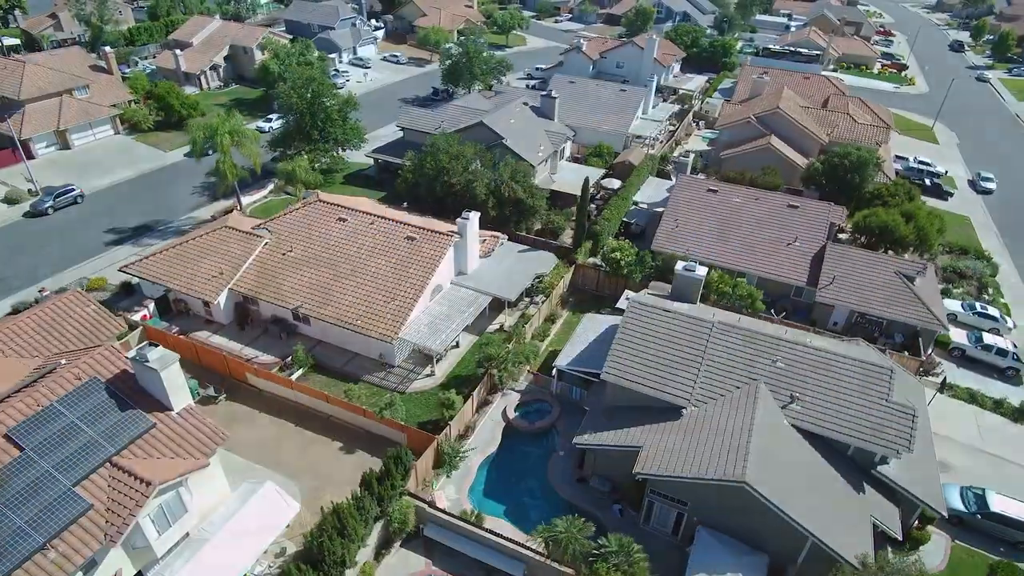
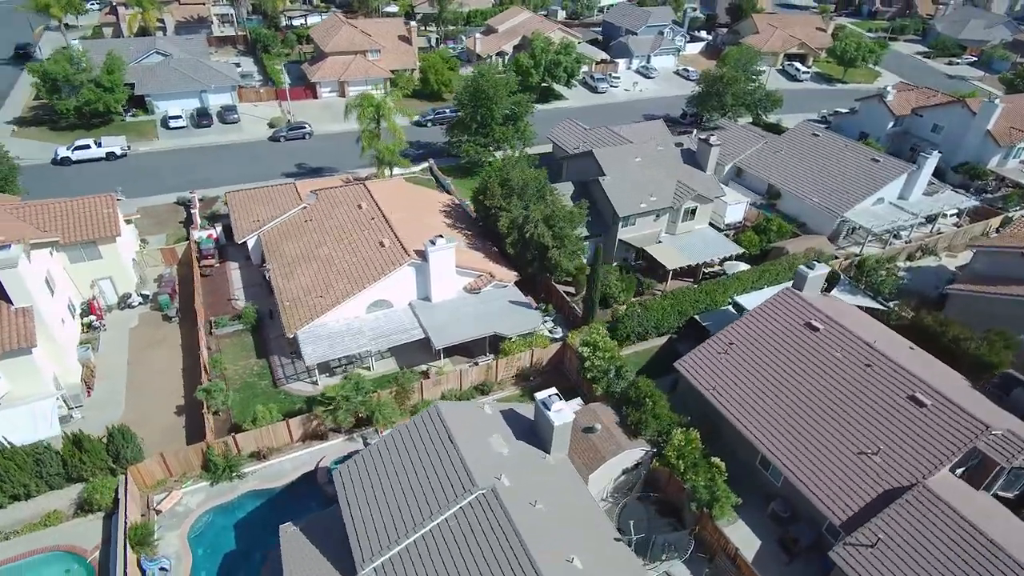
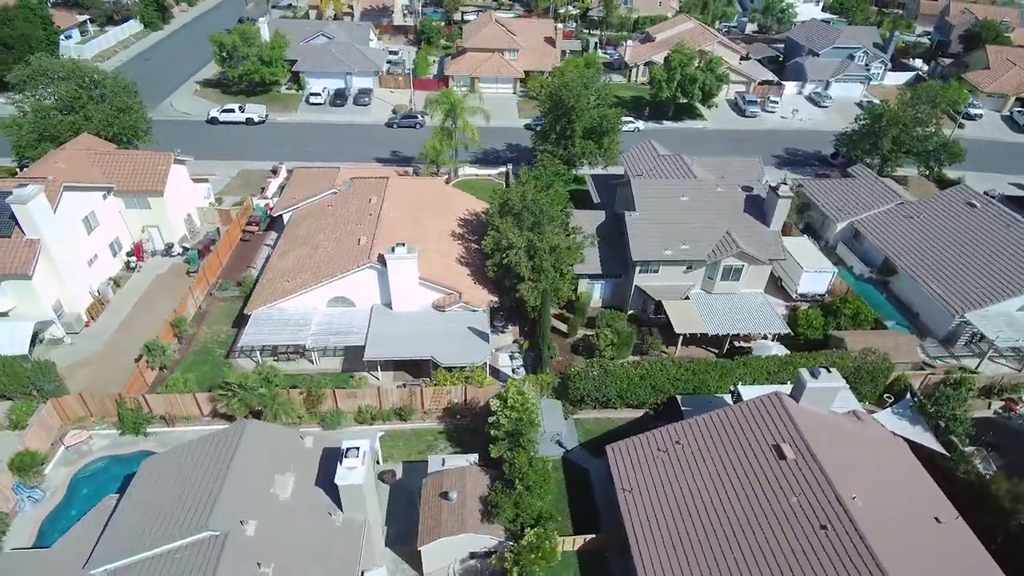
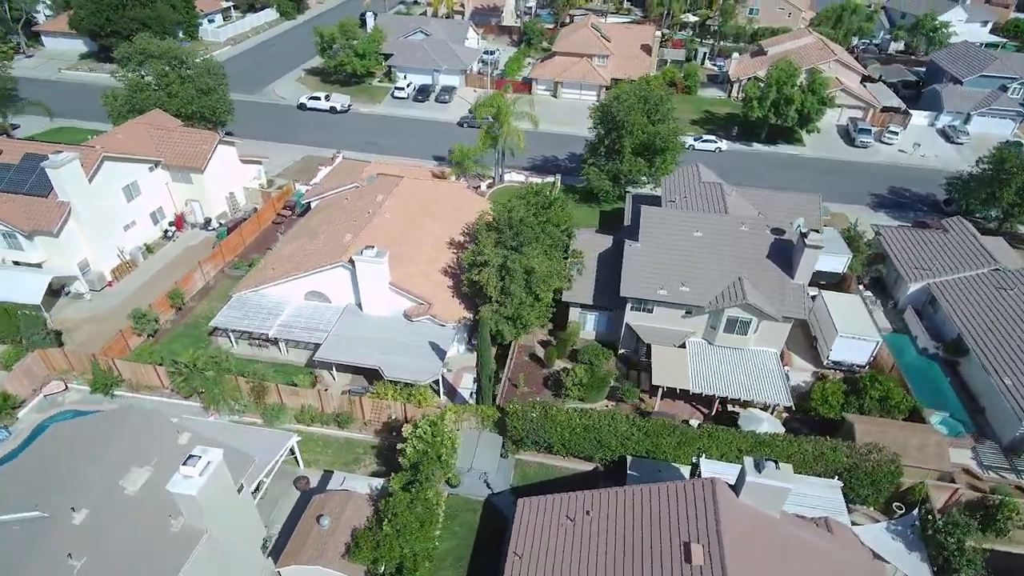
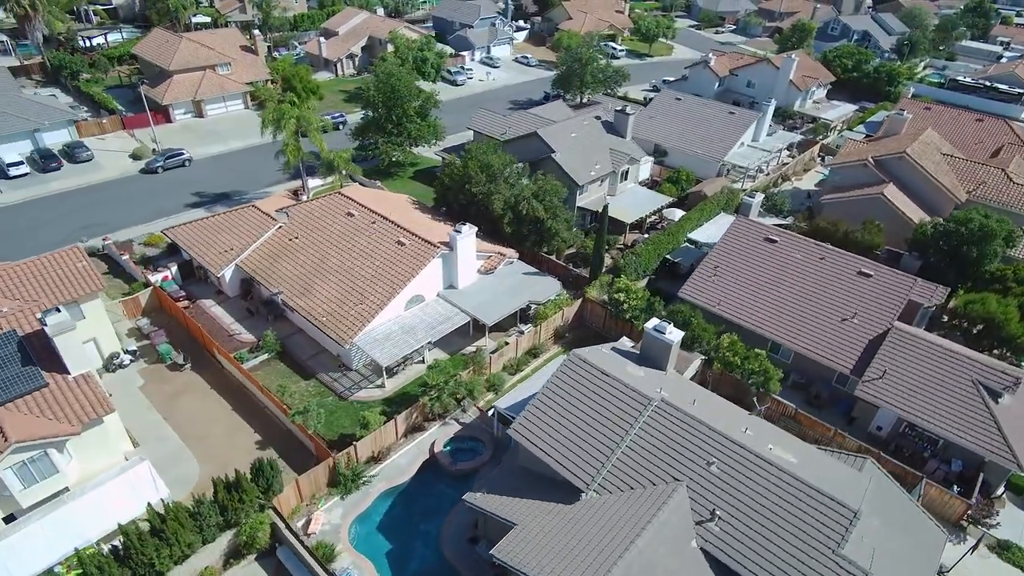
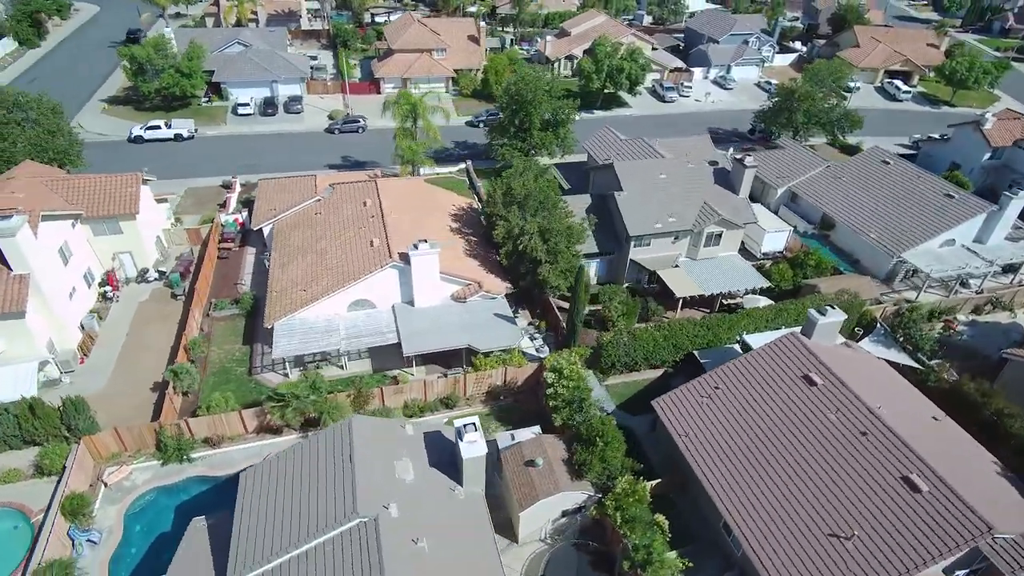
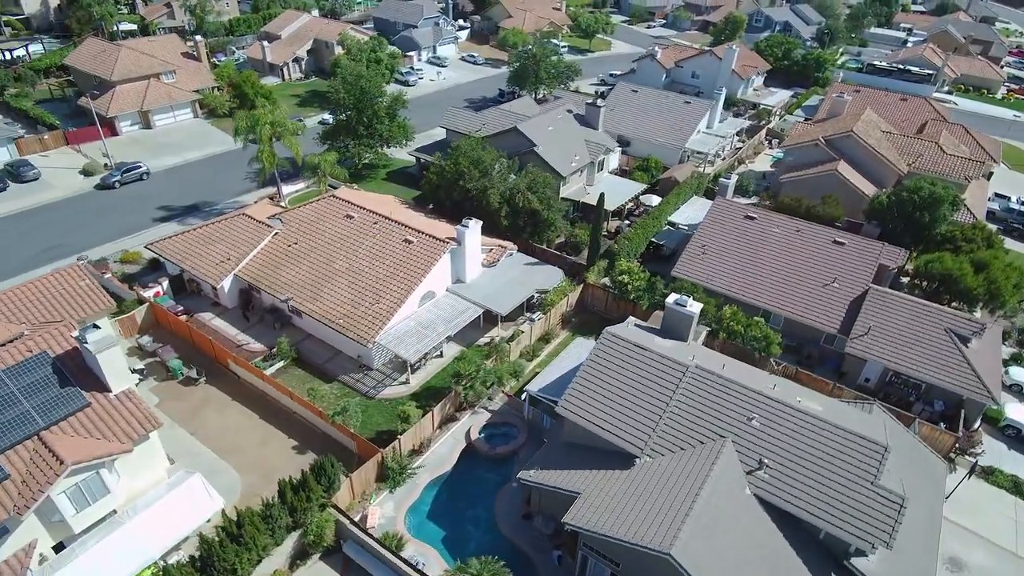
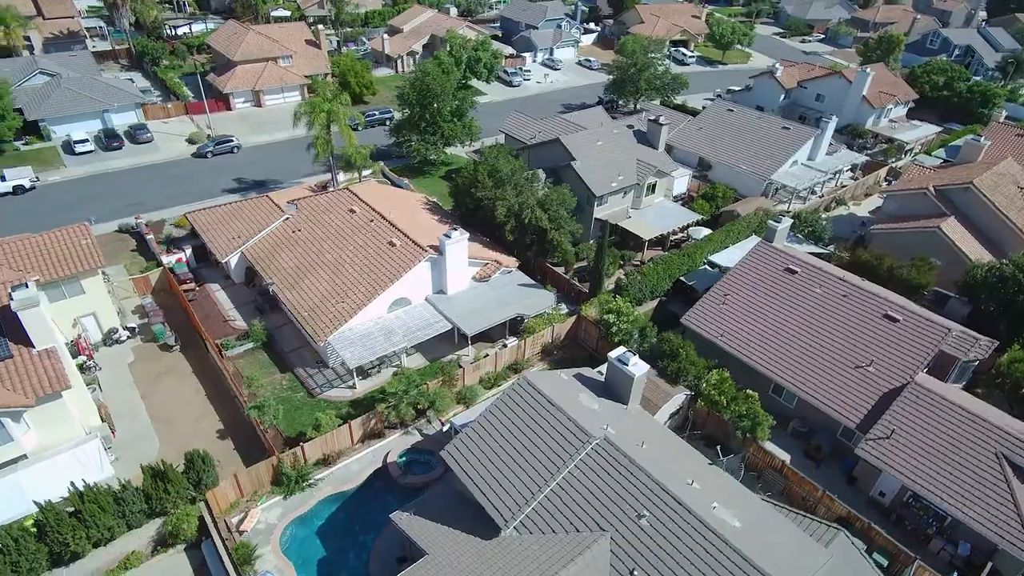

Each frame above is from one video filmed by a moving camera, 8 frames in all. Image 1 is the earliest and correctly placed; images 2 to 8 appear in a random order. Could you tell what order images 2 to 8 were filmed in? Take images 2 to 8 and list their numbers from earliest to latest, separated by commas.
7, 5, 8, 2, 6, 3, 4
